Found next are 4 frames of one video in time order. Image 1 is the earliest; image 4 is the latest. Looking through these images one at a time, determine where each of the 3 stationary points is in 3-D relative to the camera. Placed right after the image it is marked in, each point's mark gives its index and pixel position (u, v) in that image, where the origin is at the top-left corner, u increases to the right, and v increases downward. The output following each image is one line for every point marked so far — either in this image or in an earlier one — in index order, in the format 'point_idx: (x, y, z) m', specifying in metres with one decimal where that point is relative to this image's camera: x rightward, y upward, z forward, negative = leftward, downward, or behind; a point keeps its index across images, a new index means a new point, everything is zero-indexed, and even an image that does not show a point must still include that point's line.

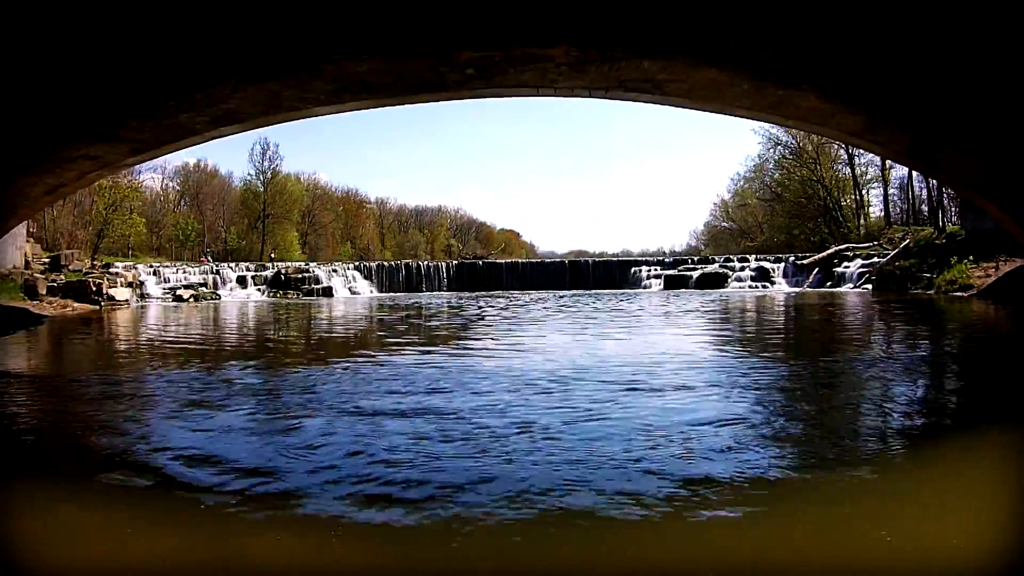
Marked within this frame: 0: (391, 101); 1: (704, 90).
0: (-1.0, +1.5, +6.1) m
1: (+1.5, +1.6, +6.2) m
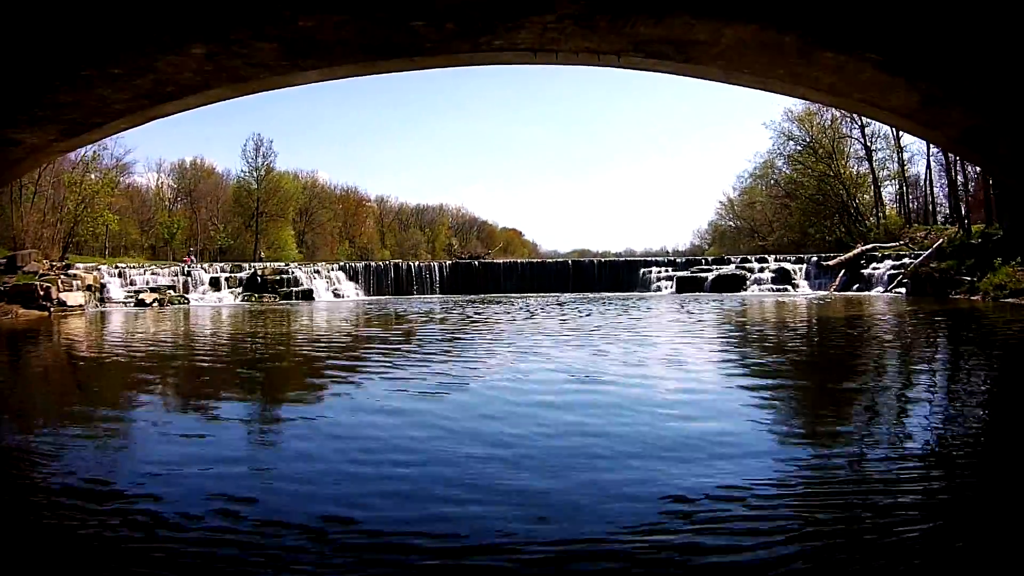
0: (-1.0, +1.5, +5.2) m
1: (+1.5, +1.6, +5.2) m
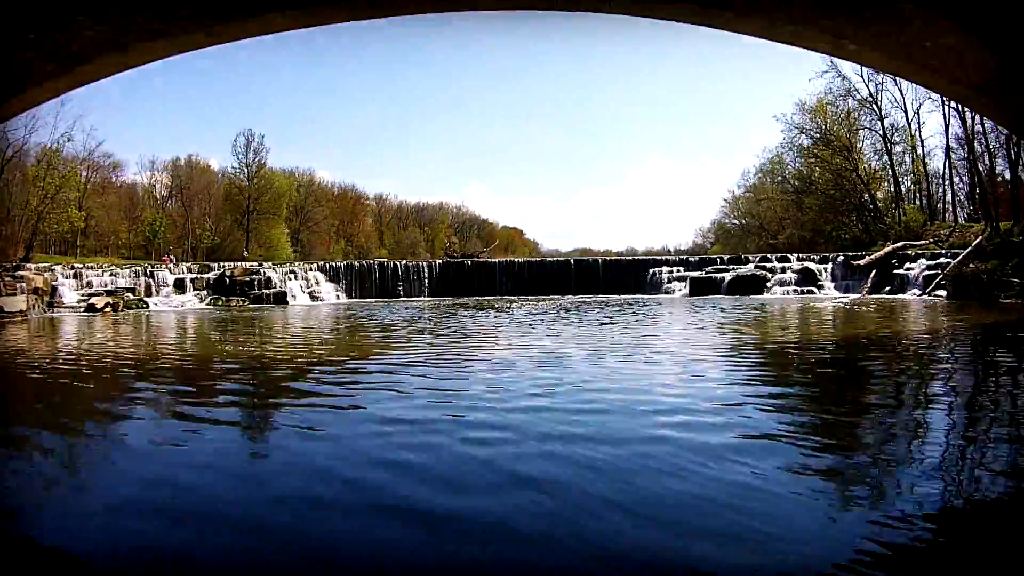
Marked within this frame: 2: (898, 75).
0: (-1.1, +1.4, +4.1) m
1: (+1.4, +1.5, +4.2) m
2: (+2.6, +1.4, +5.1) m
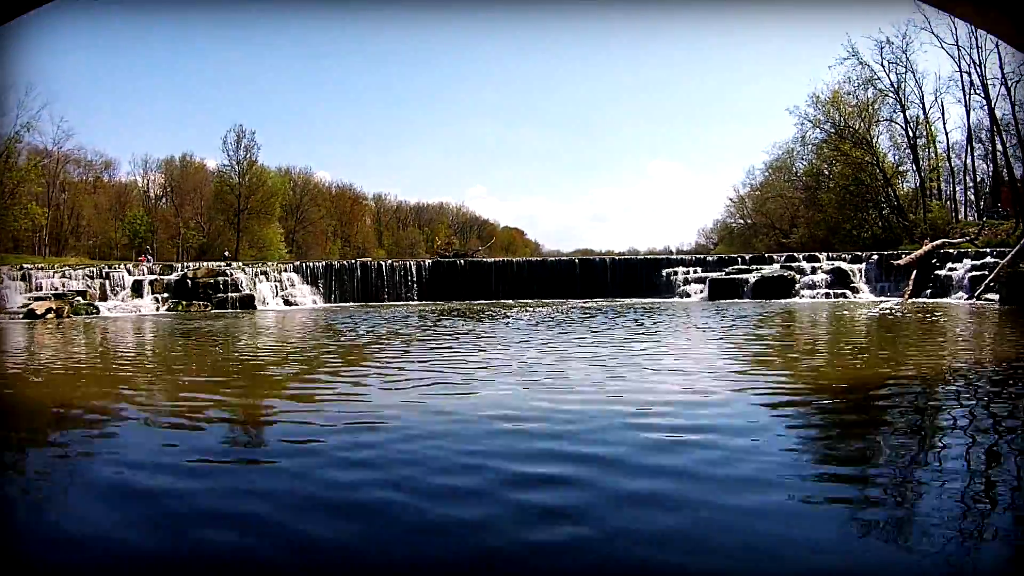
0: (-1.1, +1.4, +3.1) m
1: (+1.4, +1.5, +3.2) m
2: (+2.5, +1.4, +4.1) m
